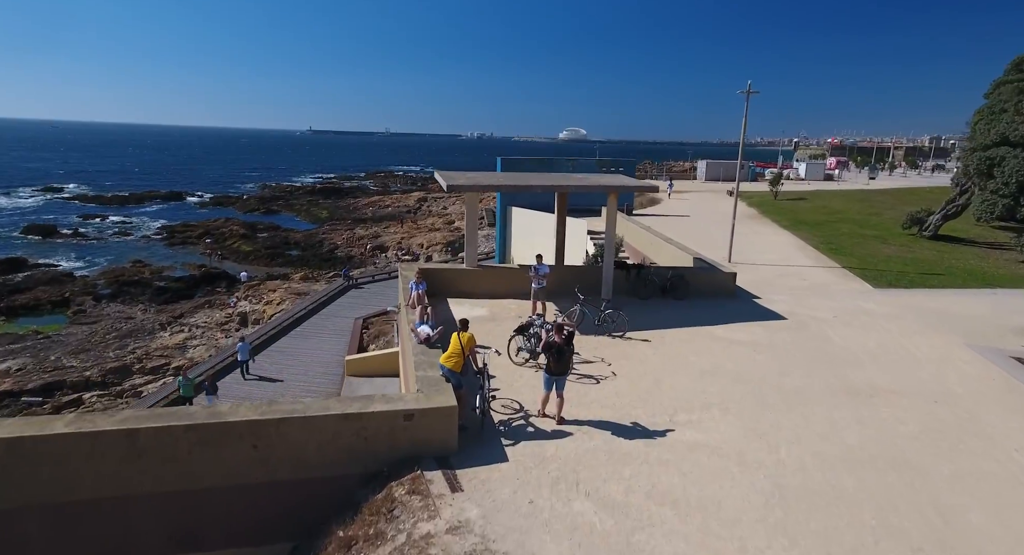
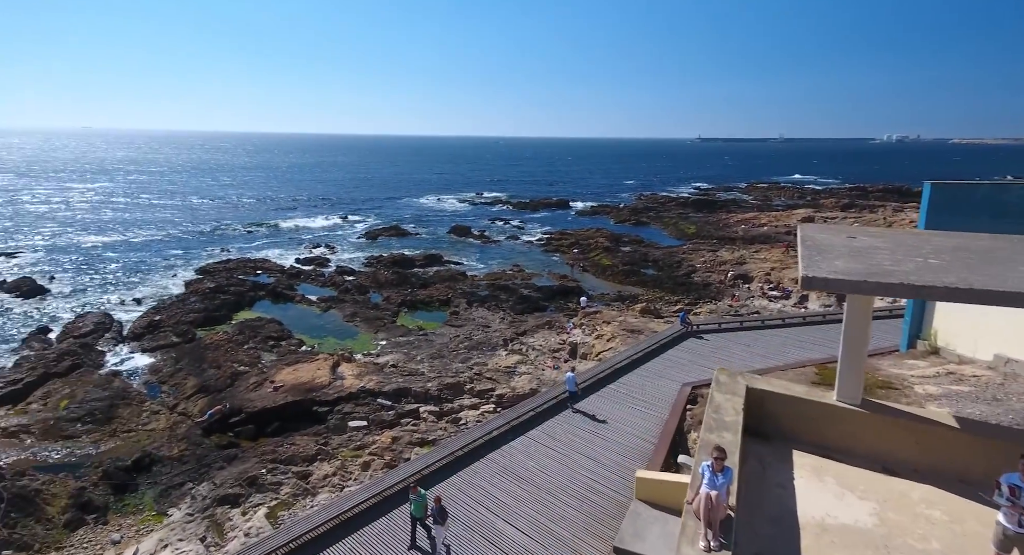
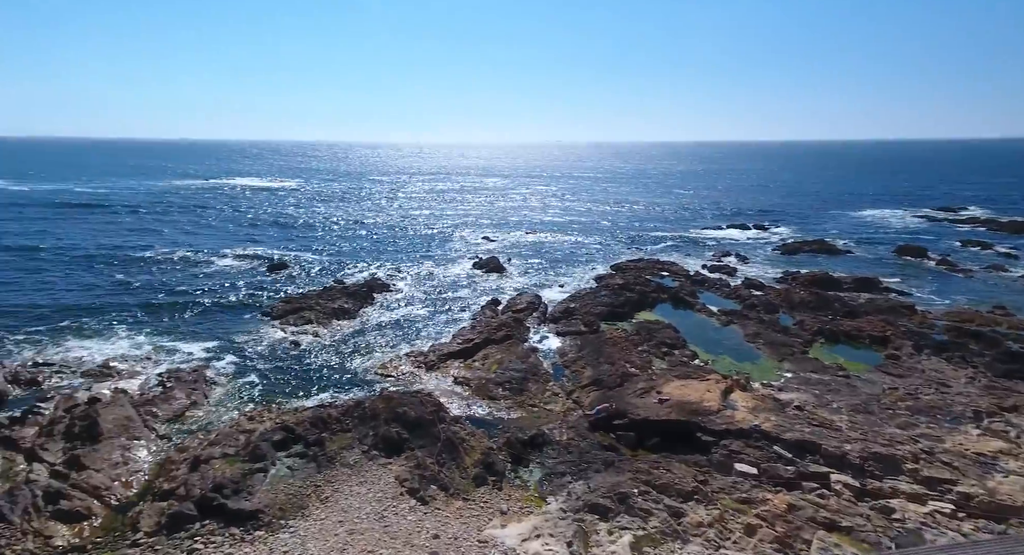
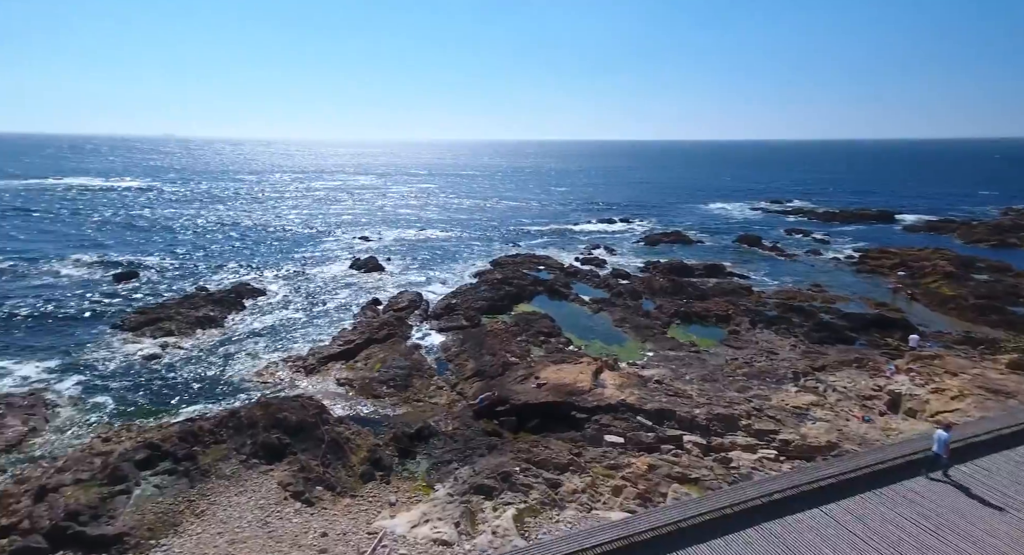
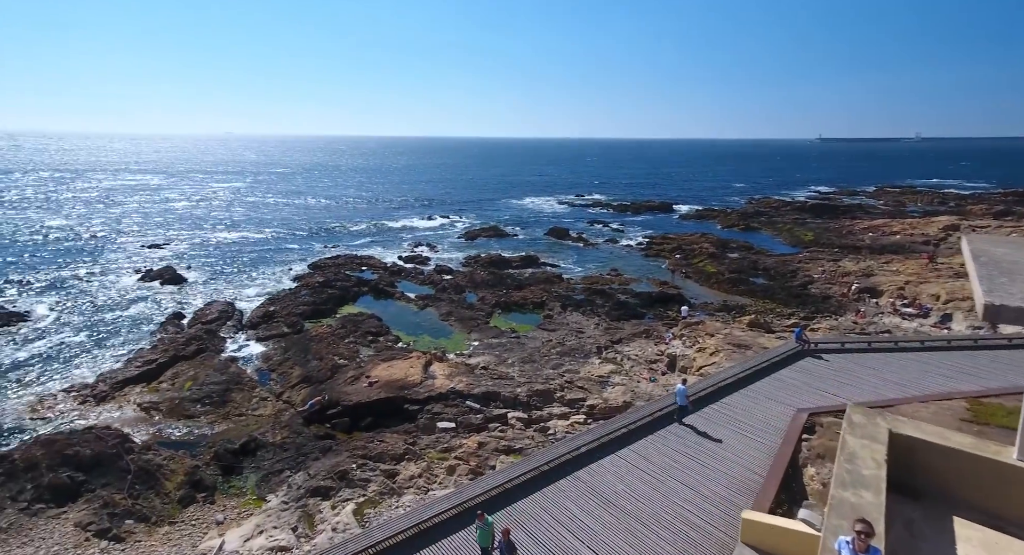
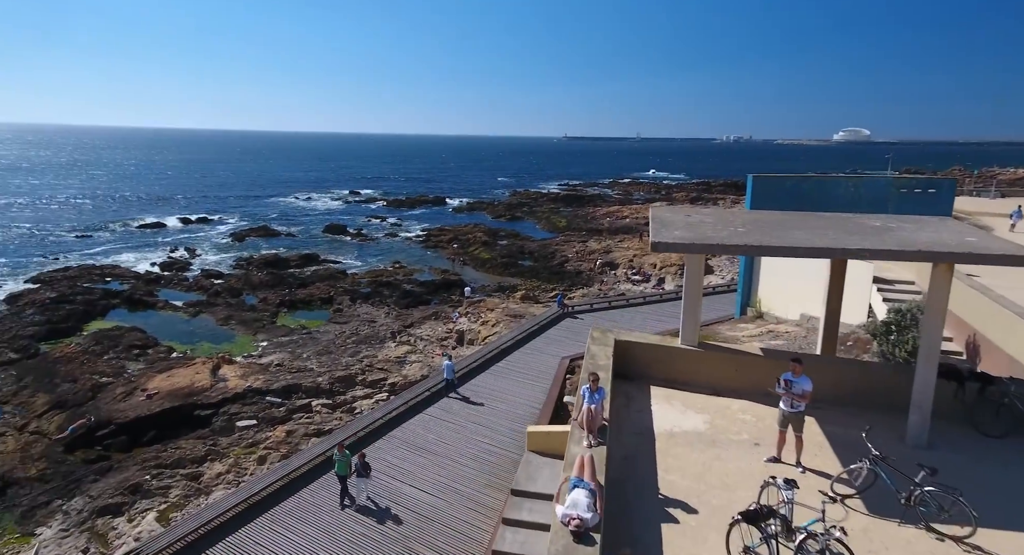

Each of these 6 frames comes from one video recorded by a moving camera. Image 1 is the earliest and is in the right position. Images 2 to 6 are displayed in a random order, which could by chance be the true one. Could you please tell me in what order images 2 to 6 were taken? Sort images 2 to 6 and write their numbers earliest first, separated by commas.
6, 2, 5, 4, 3
